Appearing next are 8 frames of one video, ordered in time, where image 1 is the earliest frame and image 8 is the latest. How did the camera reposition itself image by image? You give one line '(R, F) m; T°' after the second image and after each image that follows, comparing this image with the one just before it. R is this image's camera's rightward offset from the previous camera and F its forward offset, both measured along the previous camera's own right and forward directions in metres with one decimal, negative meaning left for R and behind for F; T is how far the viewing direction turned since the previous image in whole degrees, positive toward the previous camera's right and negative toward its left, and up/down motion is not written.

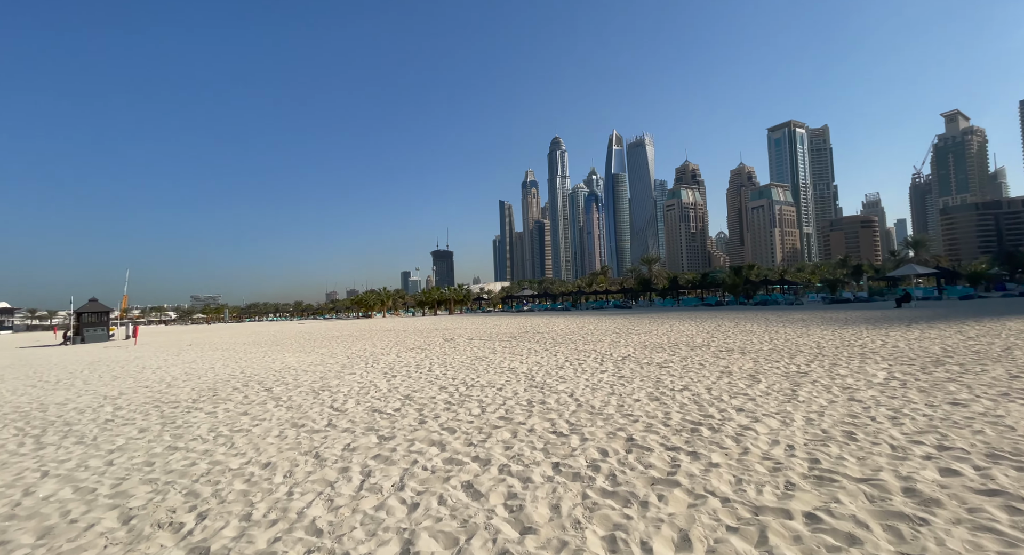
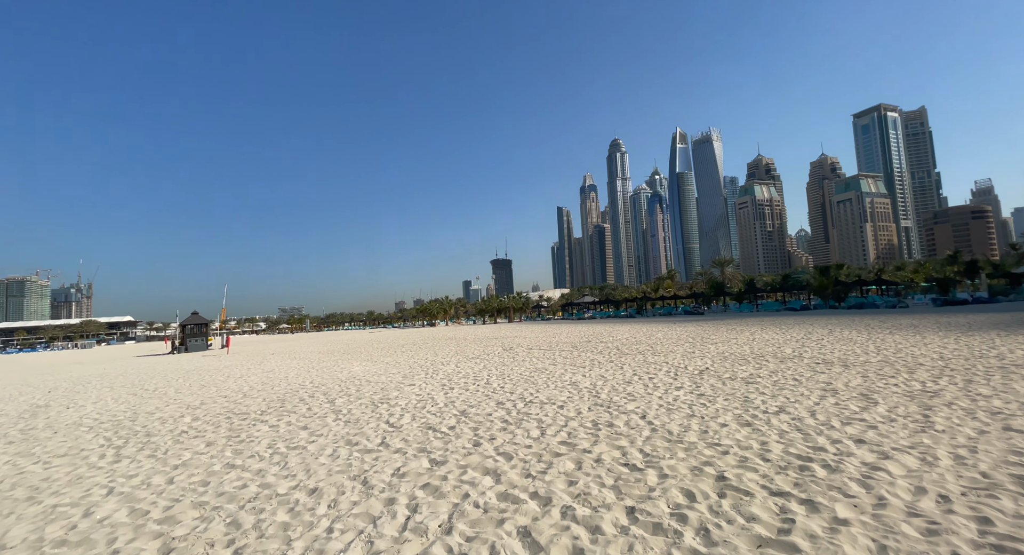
(0.0, +0.5) m; -8°
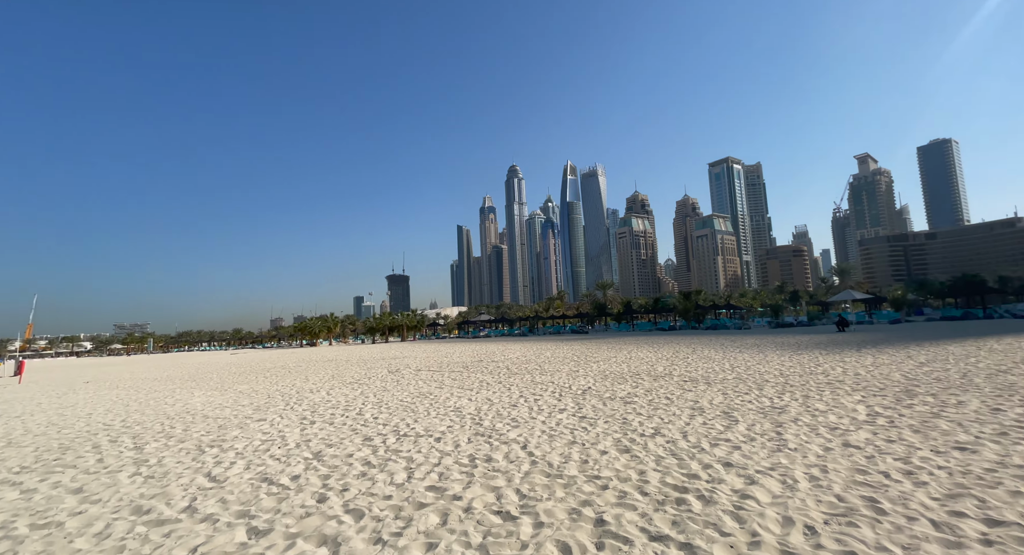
(+0.3, +0.6) m; +13°
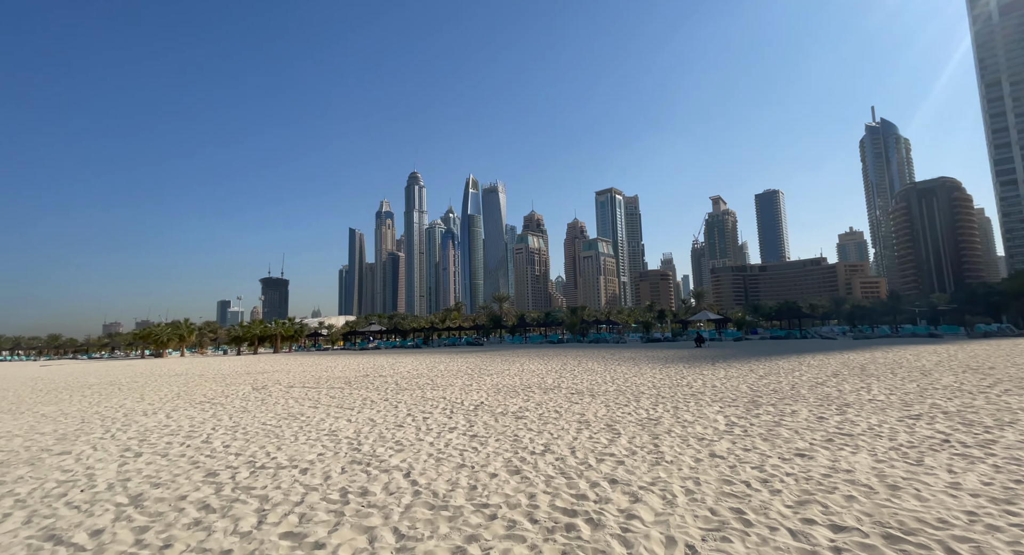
(+0.1, +0.5) m; +12°
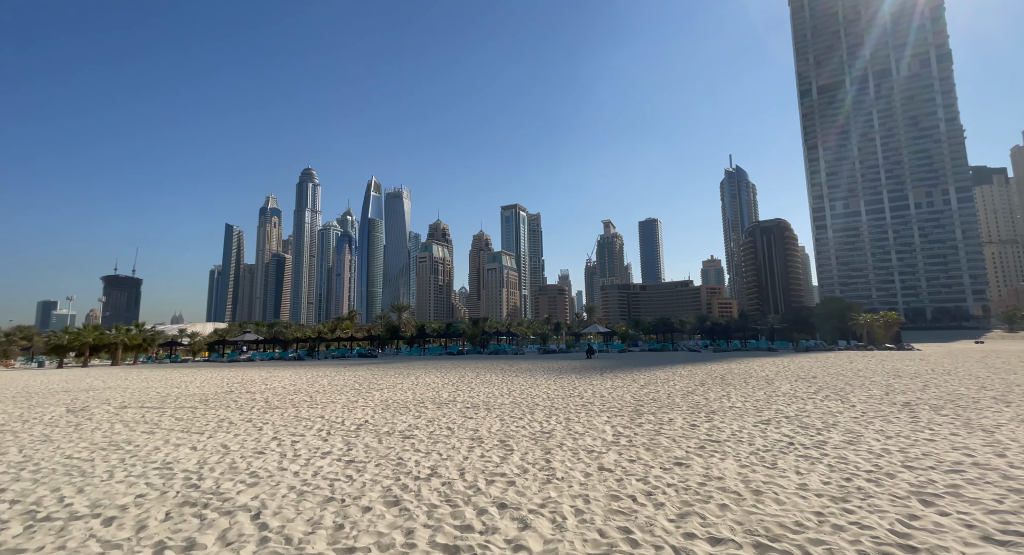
(+0.2, +0.5) m; +11°
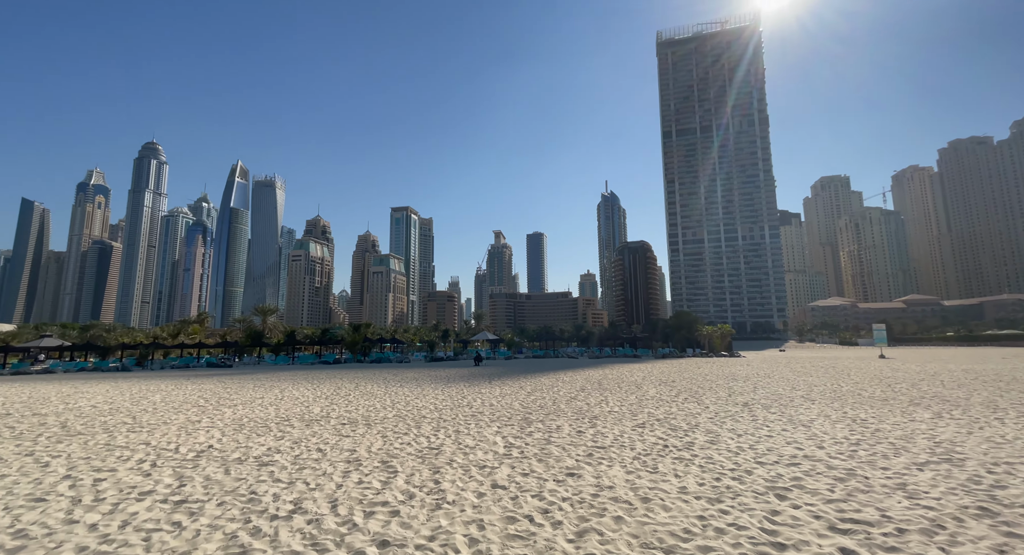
(-0.1, +0.9) m; +14°
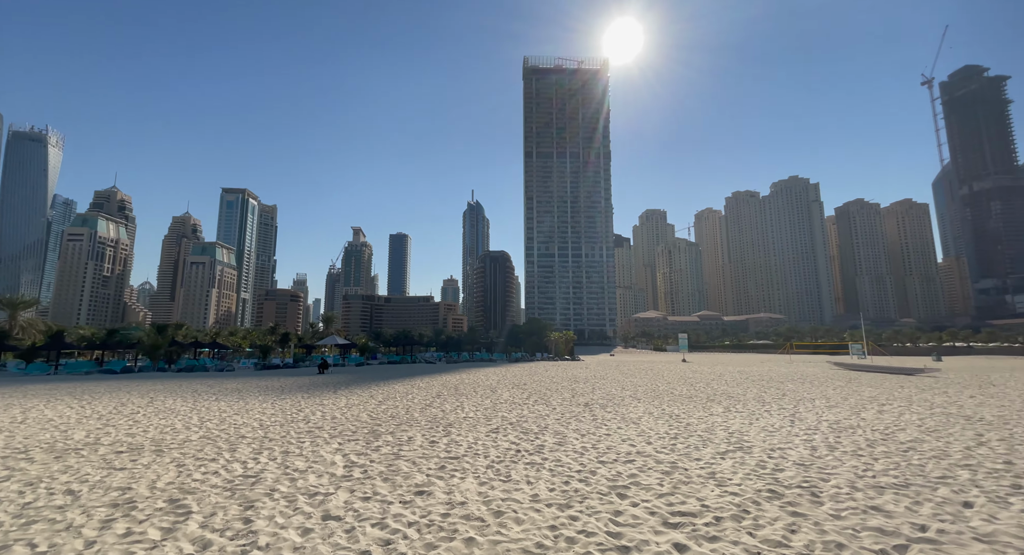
(+0.2, +0.9) m; +17°
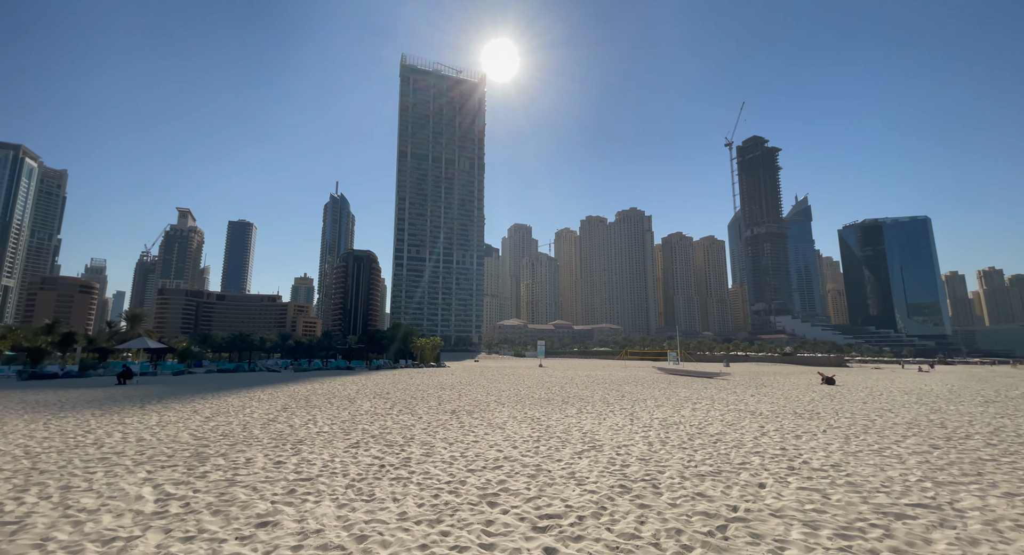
(-0.2, +0.8) m; +16°
